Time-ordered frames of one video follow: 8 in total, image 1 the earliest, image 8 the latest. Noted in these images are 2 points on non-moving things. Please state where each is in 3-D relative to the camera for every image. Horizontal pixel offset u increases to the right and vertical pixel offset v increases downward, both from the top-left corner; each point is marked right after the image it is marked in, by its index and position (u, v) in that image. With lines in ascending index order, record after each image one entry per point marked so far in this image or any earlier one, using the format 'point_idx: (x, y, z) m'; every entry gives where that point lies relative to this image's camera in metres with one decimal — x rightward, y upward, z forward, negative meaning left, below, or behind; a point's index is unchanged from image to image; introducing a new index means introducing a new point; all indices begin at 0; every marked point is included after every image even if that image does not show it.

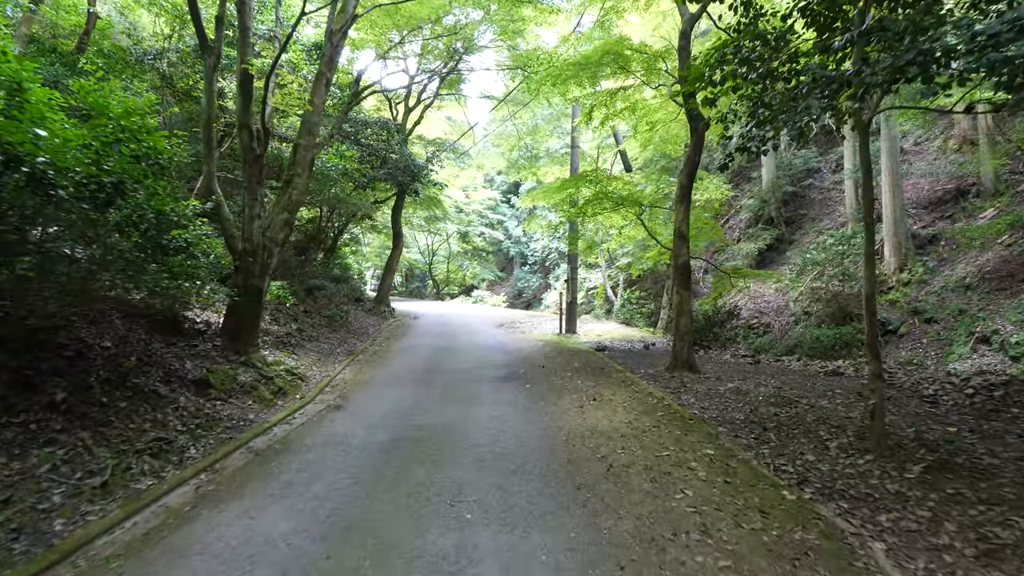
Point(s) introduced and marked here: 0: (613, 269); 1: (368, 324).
0: (+3.0, +0.6, +17.2) m
1: (-3.0, -0.8, +12.1) m
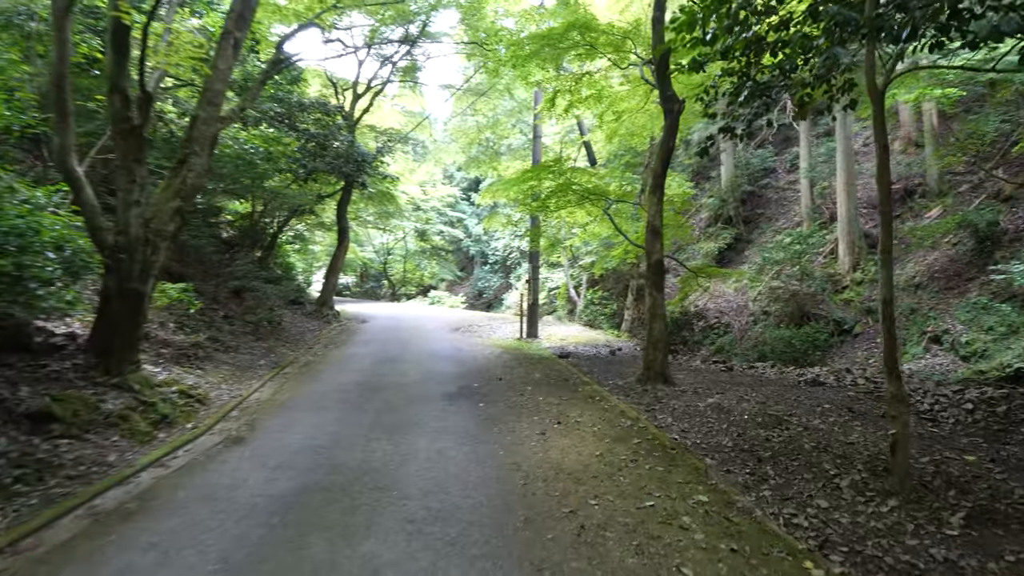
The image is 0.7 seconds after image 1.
0: (+1.7, +0.6, +16.6) m
1: (-3.9, -0.8, +11.1) m
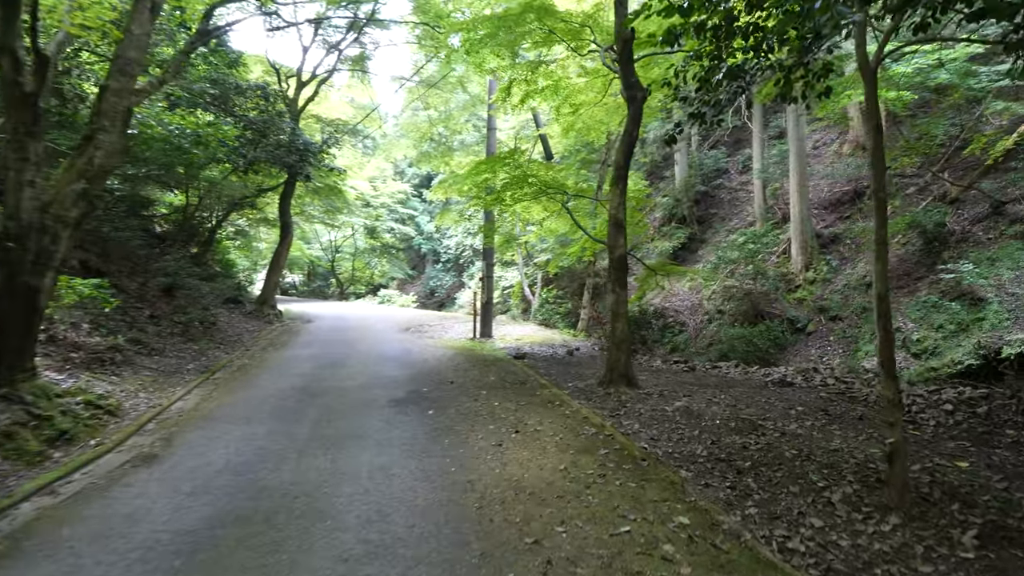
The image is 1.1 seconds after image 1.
0: (+0.5, +0.6, +16.3) m
1: (-4.7, -0.7, +10.3) m
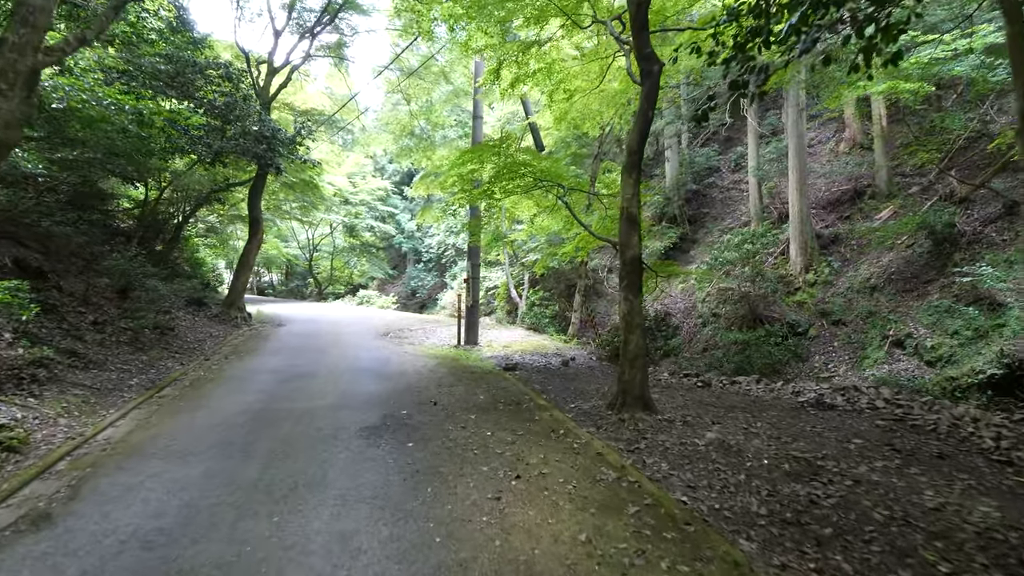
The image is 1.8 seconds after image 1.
0: (+0.2, +0.6, +15.5) m
1: (-4.9, -0.8, +9.4) m
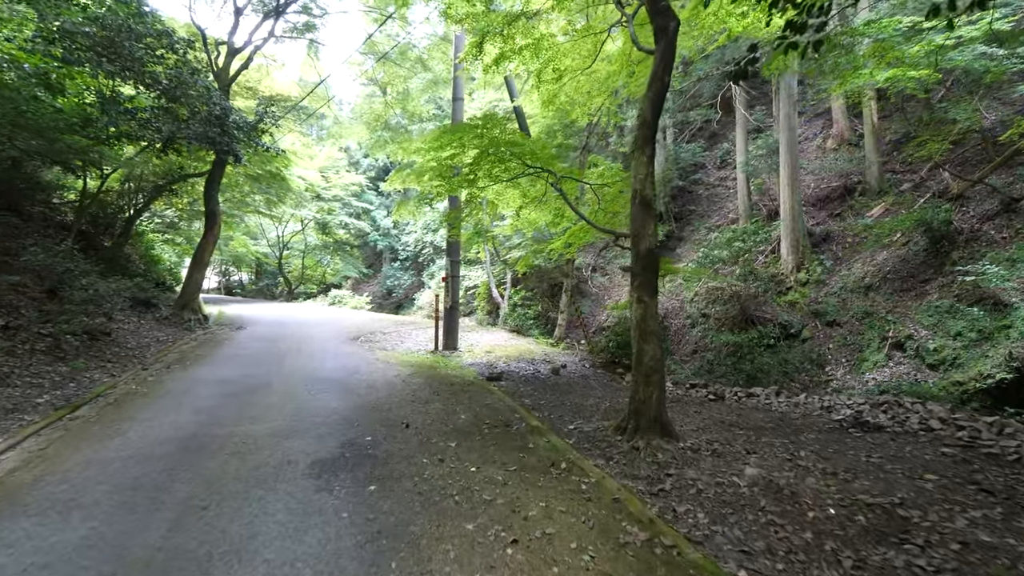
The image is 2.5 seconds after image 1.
0: (-0.4, +0.6, +14.7) m
1: (-5.1, -0.8, +8.4) m
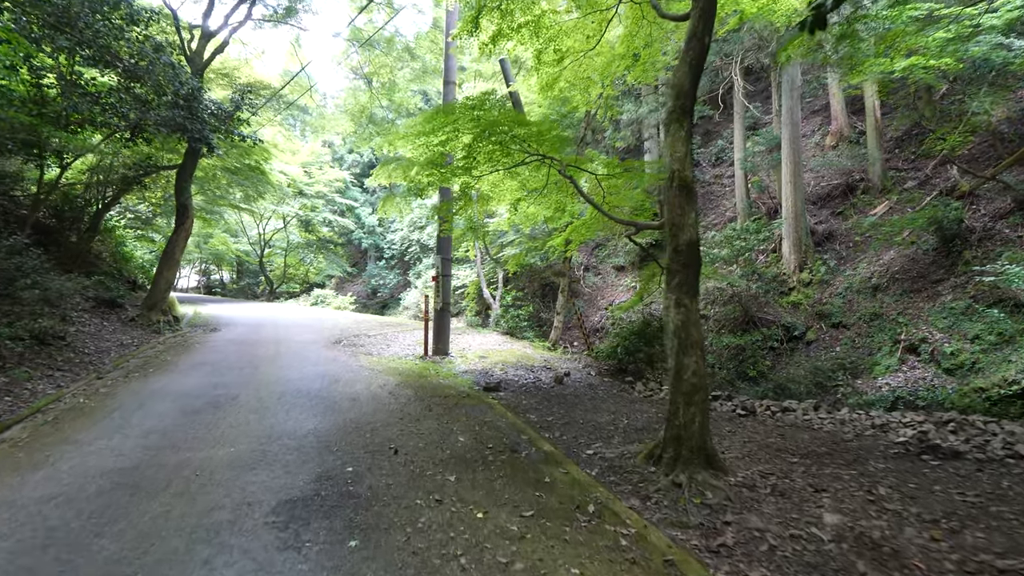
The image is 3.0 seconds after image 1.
0: (-0.6, +0.6, +14.1) m
1: (-5.2, -0.7, +7.7) m
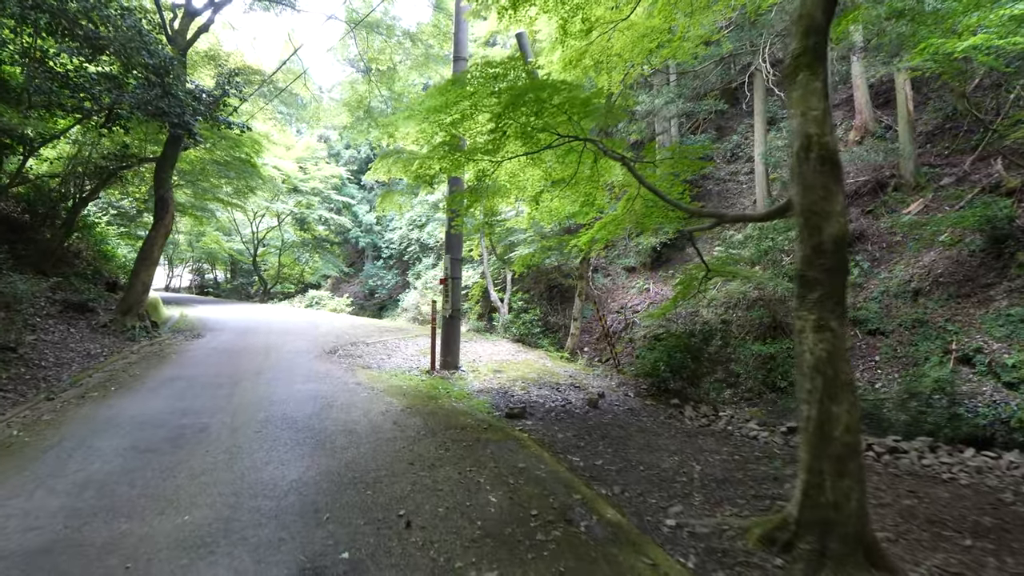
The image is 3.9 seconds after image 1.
0: (-0.4, +0.5, +13.2) m
1: (-5.0, -0.8, +6.8) m
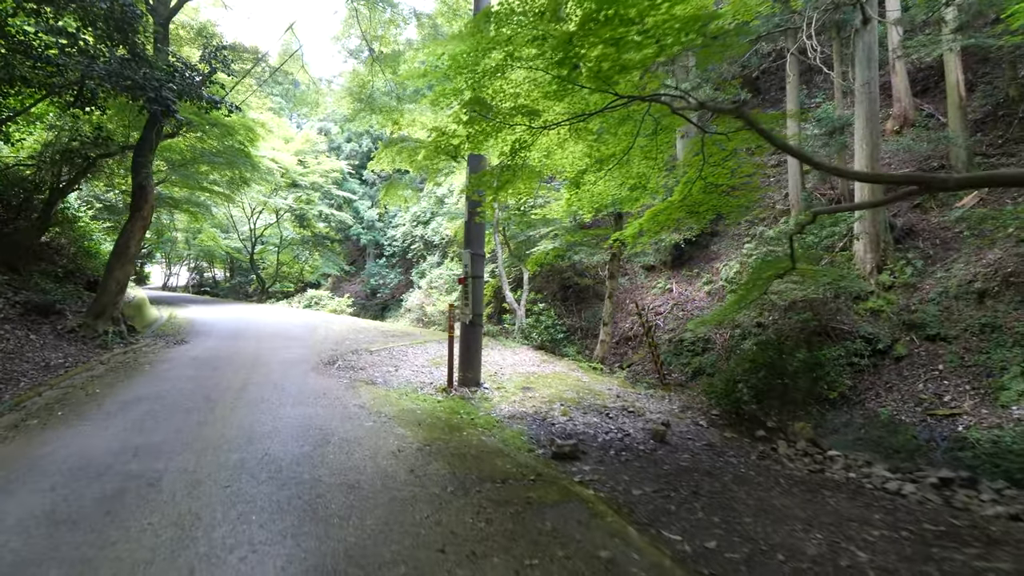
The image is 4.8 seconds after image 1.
0: (-0.1, +0.5, +12.2) m
1: (-4.7, -0.8, +5.7) m
